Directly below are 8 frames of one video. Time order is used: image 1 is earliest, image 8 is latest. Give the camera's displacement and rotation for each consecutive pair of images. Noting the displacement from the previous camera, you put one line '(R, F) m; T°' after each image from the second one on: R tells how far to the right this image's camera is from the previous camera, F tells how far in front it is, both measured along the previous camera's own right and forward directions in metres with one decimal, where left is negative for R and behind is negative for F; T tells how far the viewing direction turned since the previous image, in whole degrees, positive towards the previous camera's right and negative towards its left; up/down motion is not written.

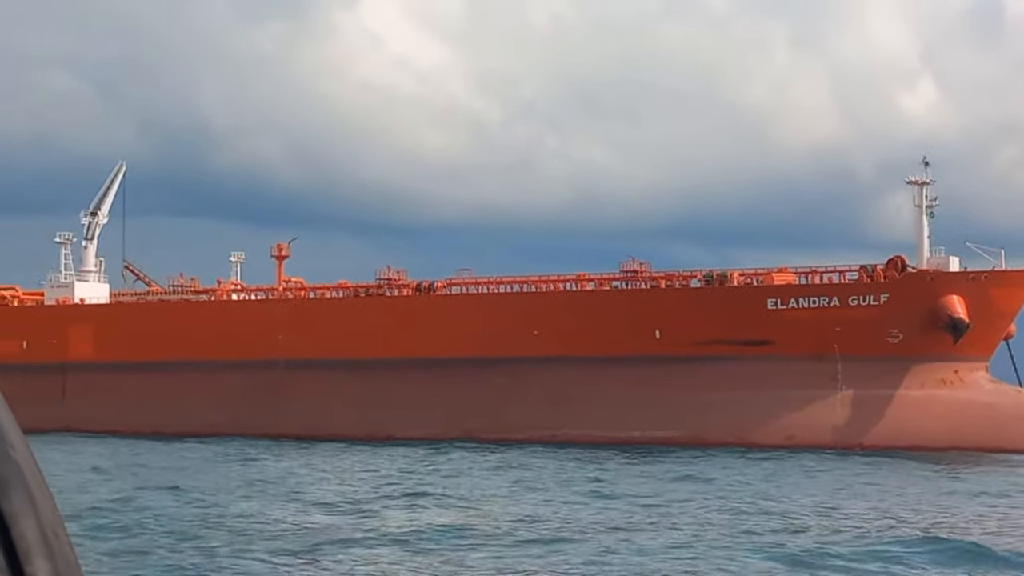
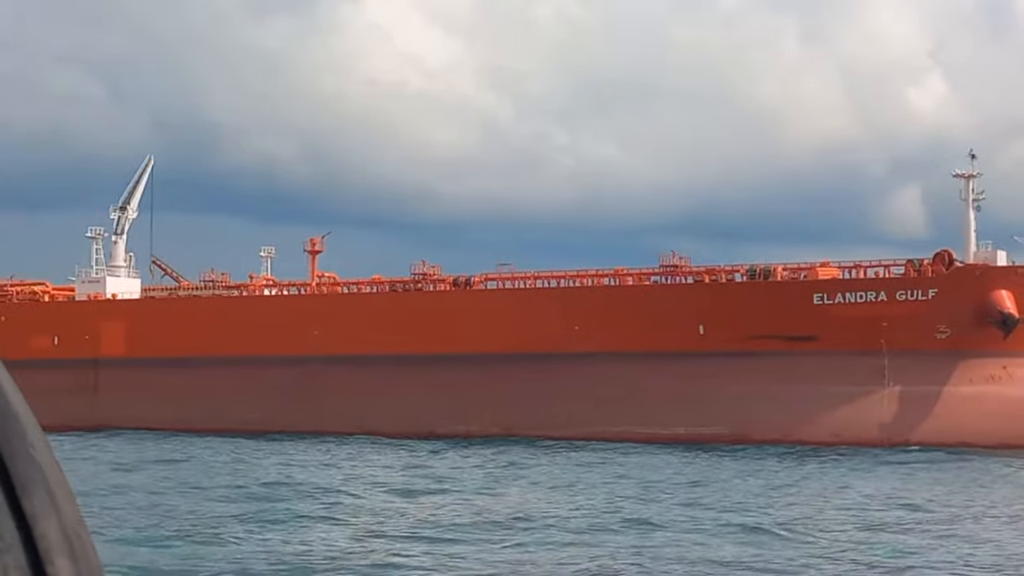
(-0.5, +0.2) m; -1°
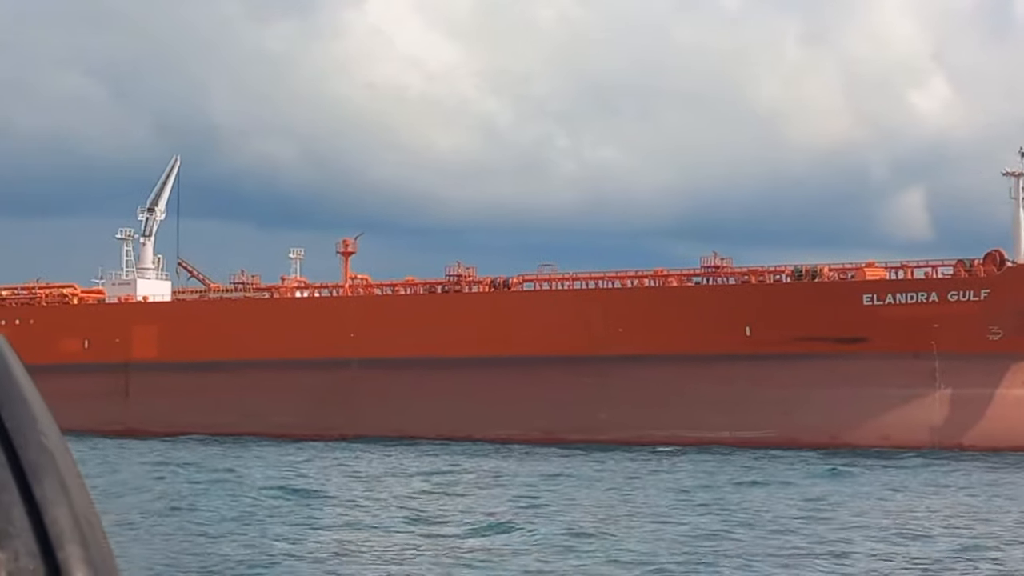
(-0.6, +0.3) m; 0°
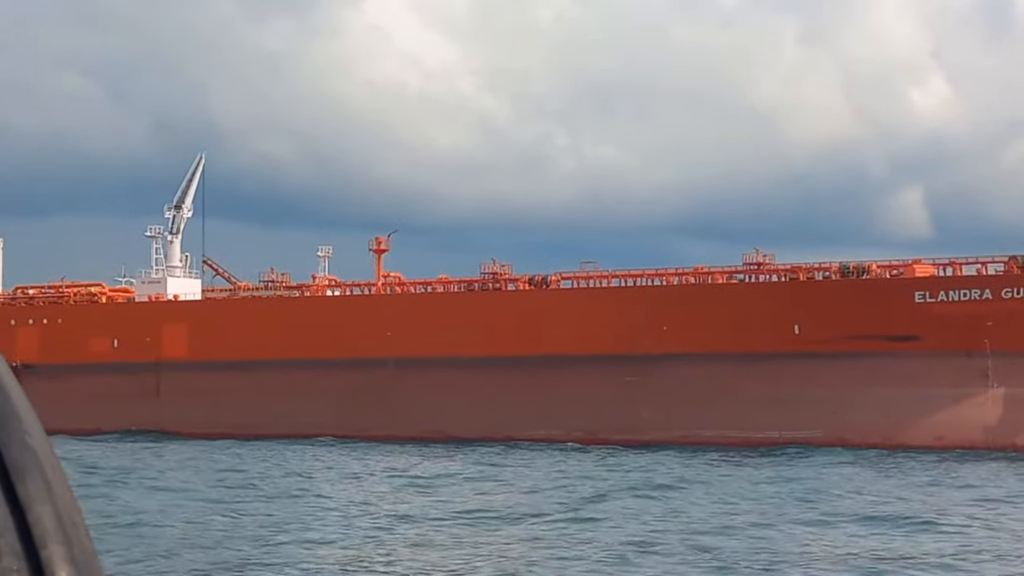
(-0.7, +0.3) m; 0°
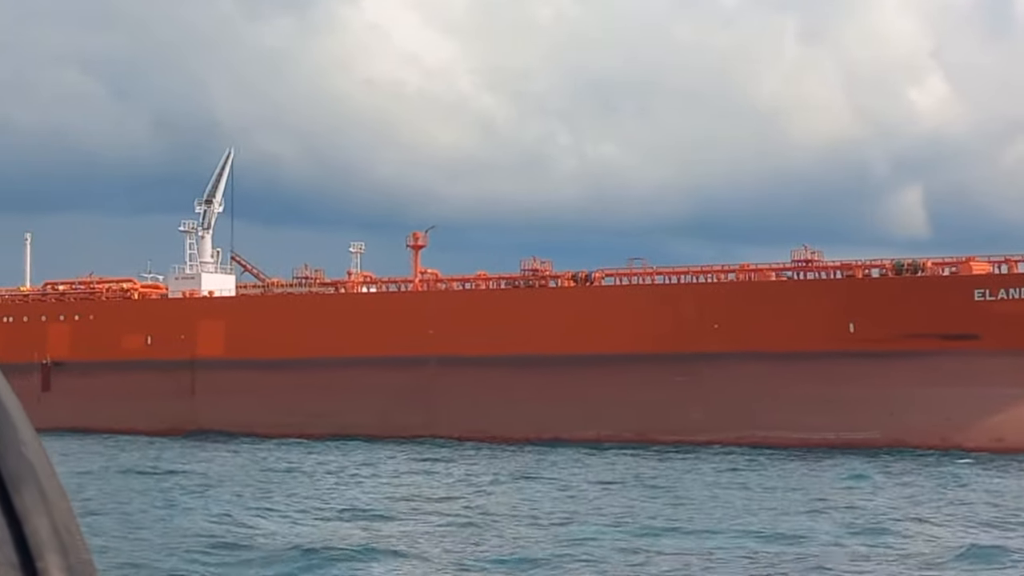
(-0.7, +0.3) m; 0°
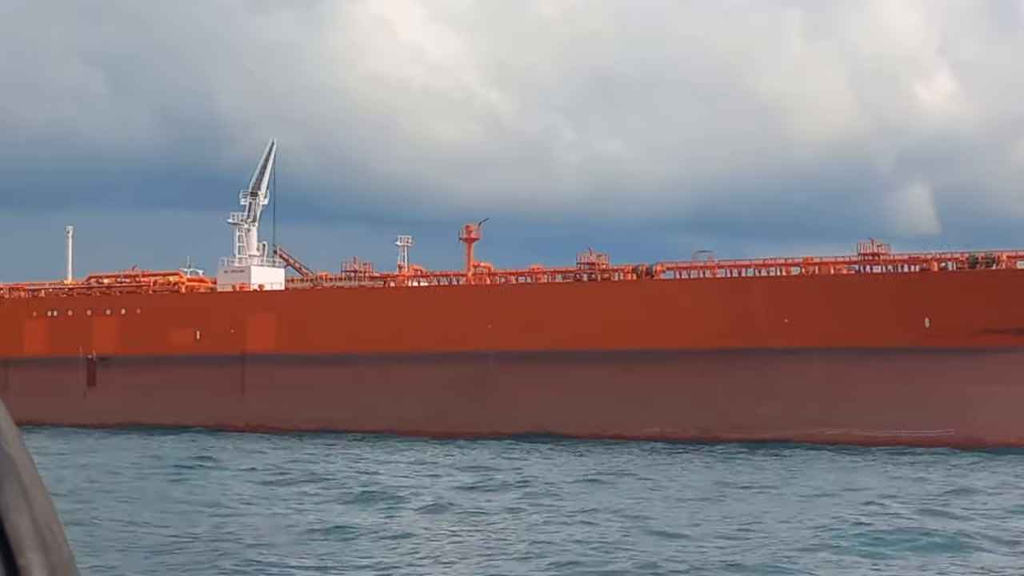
(-0.9, +0.3) m; 0°
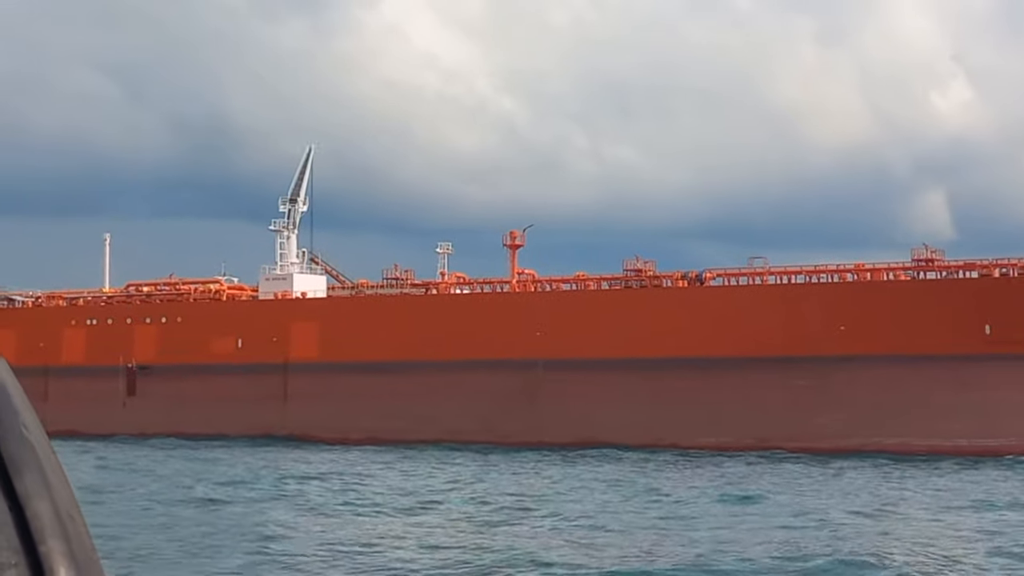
(-0.5, +0.2) m; -1°
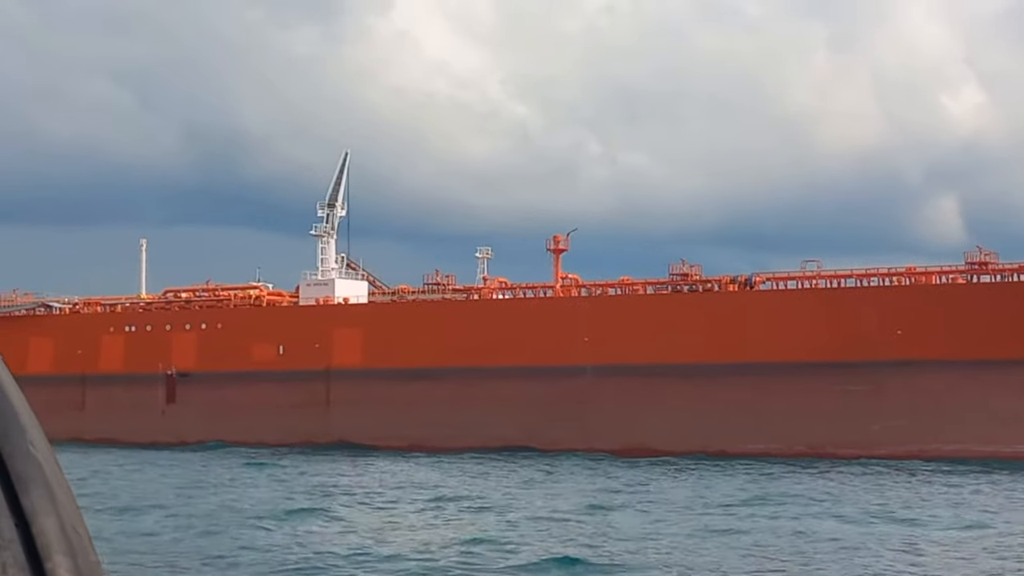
(-0.6, +0.2) m; -1°
